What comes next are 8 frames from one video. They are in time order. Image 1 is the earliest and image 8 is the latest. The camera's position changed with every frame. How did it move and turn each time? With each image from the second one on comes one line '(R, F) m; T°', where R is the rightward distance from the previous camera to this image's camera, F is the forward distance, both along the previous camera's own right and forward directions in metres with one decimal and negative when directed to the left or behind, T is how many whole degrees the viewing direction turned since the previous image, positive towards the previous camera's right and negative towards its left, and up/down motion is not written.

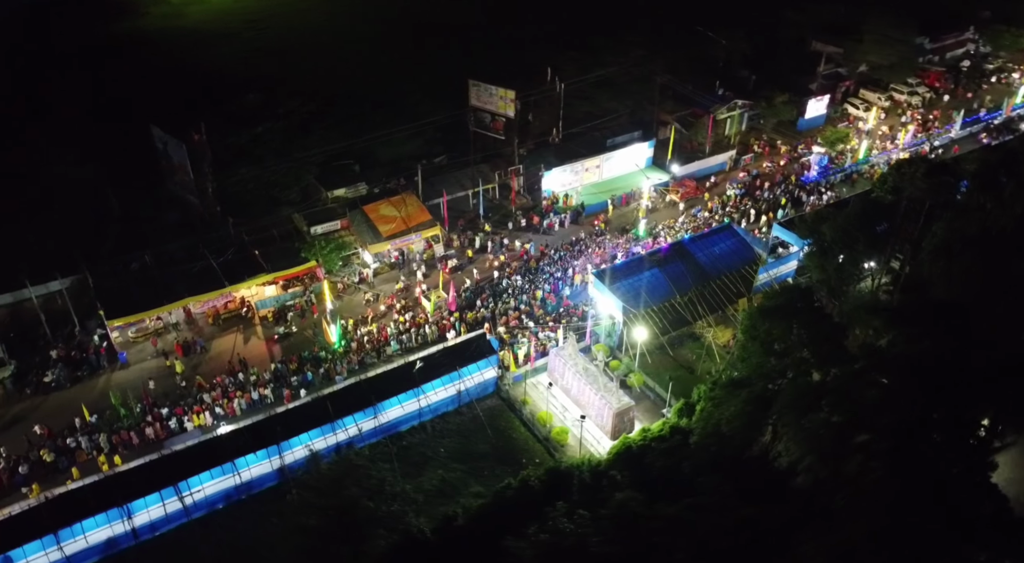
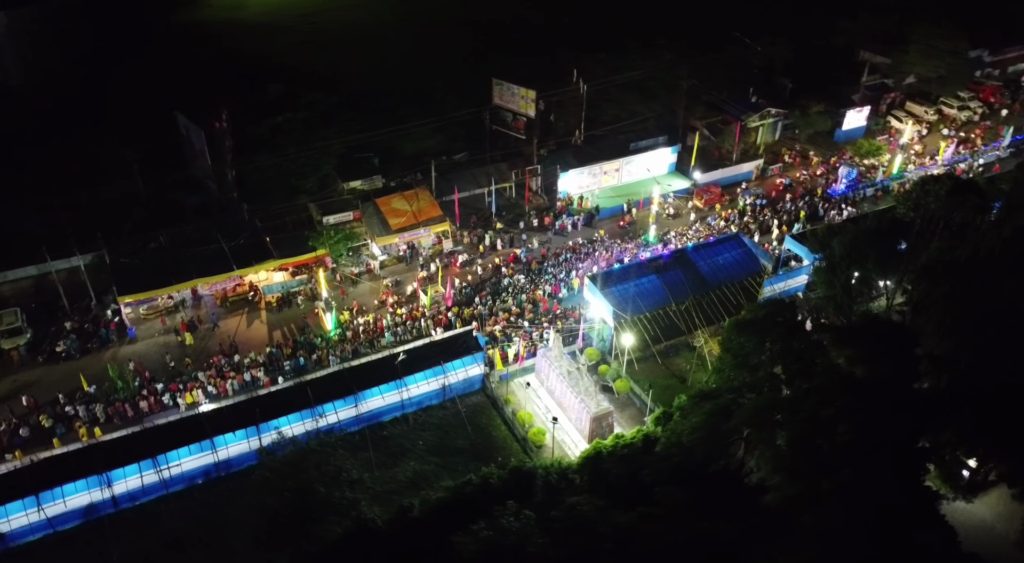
(+1.9, +0.1) m; -4°
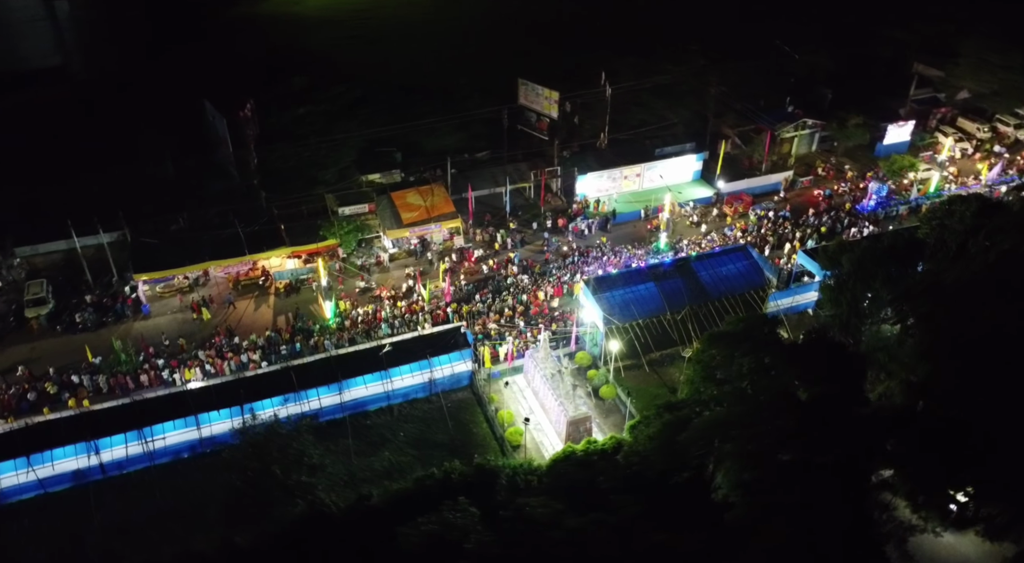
(+1.9, +0.1) m; -4°
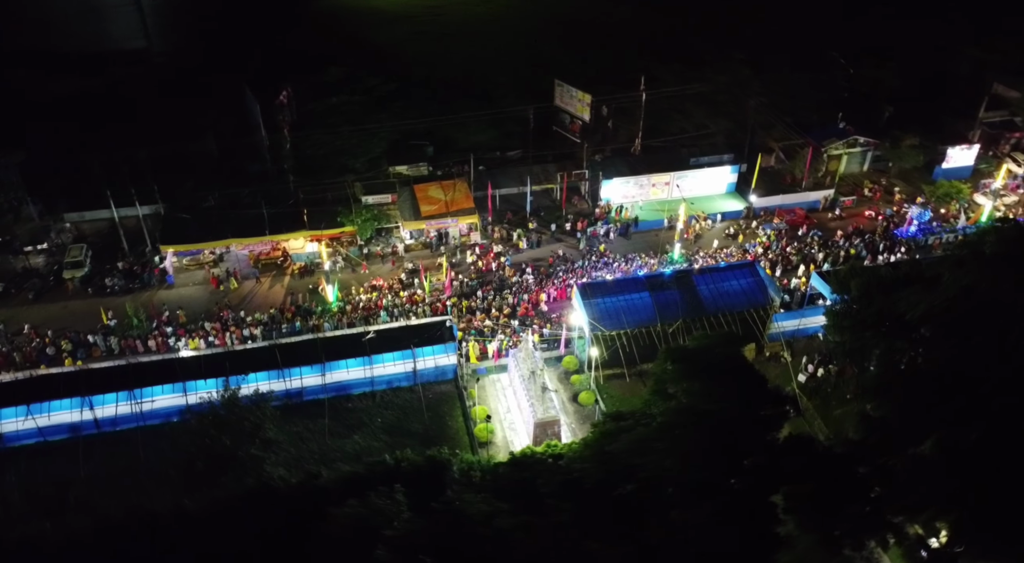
(+2.6, +0.1) m; -6°
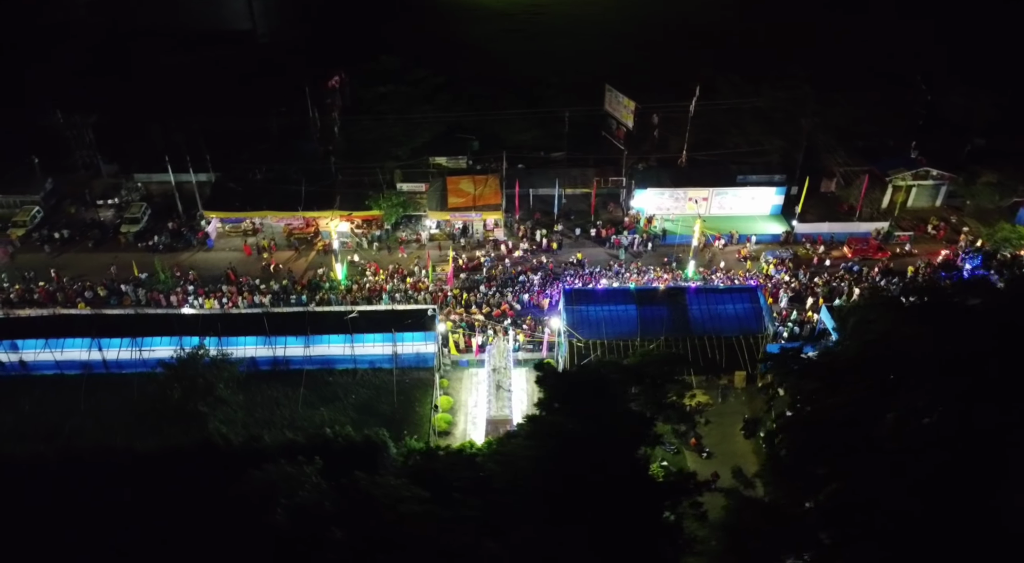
(+3.8, +0.2) m; -8°
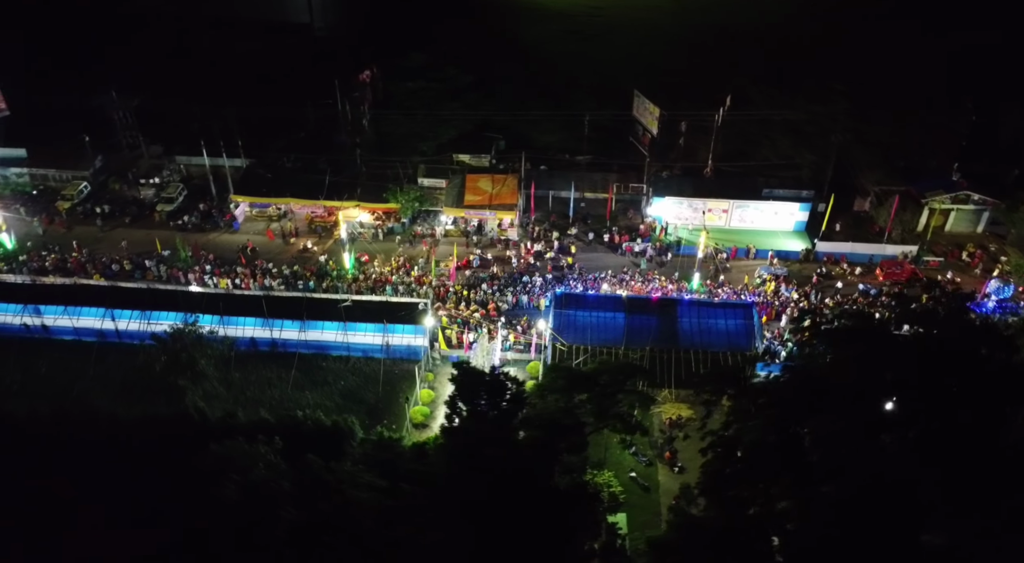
(+2.2, -0.1) m; -5°
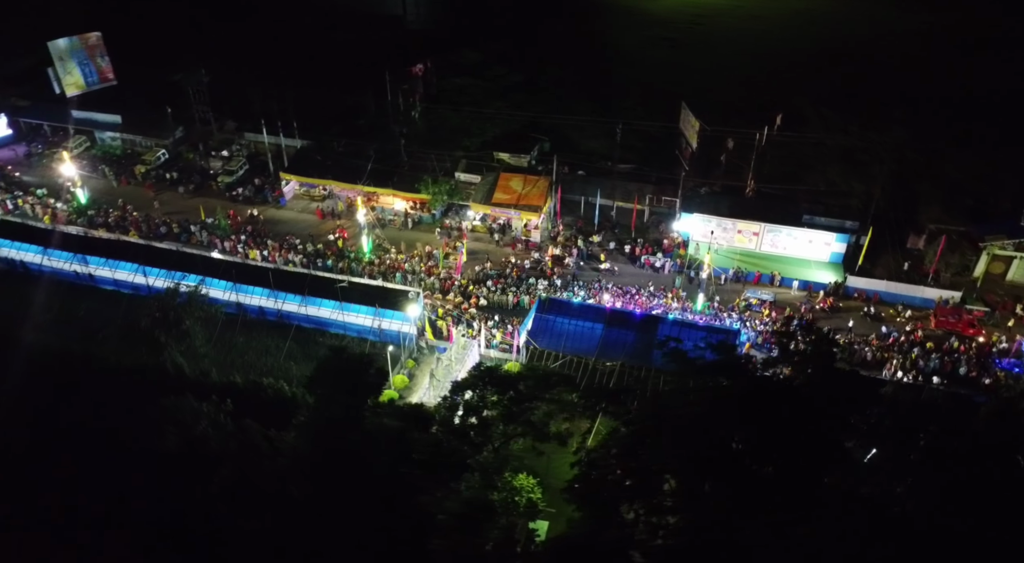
(+3.8, -0.1) m; -8°
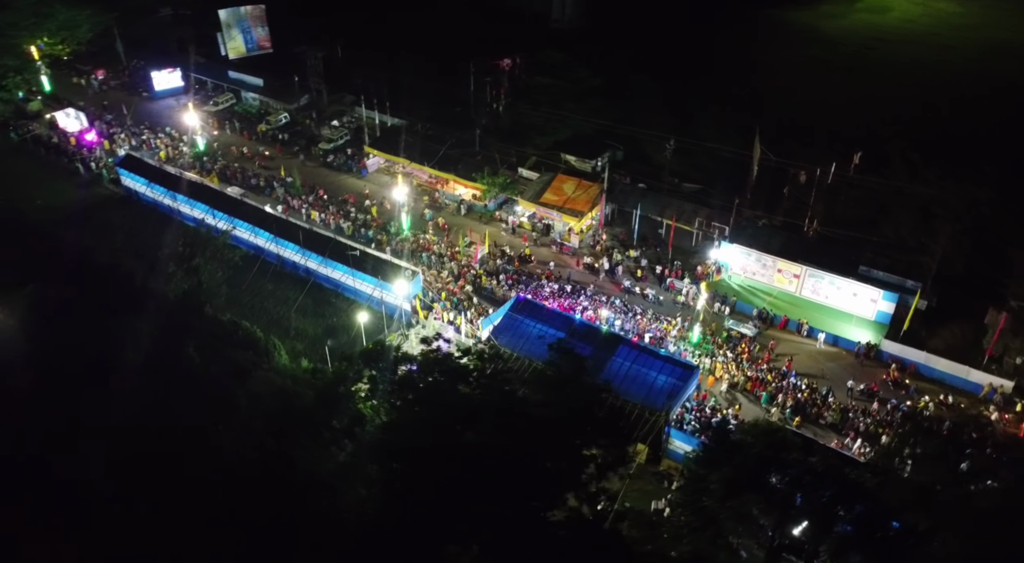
(+6.3, 0.0) m; -14°
